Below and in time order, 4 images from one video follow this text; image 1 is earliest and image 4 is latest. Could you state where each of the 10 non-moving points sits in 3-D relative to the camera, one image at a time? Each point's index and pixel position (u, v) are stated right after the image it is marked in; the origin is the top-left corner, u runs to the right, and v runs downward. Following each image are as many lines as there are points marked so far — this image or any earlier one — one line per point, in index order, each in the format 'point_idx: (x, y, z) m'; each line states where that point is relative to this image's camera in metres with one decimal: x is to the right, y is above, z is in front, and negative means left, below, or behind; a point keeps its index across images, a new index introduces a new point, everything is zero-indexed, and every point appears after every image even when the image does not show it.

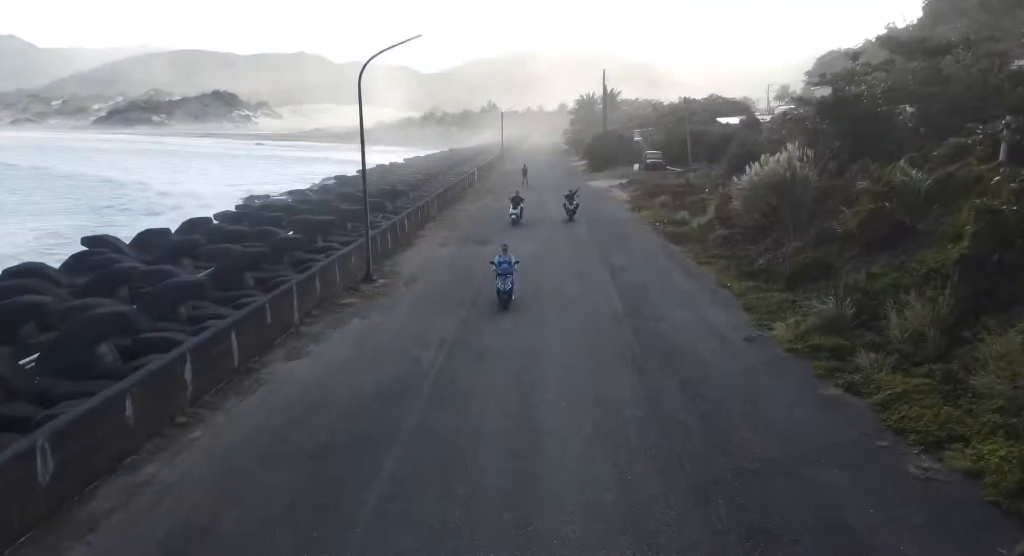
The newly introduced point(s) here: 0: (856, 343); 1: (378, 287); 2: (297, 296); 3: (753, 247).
0: (+5.3, -1.0, +11.8) m
1: (-3.0, -0.2, +17.2) m
2: (-3.9, -0.3, +13.7) m
3: (+6.3, +0.8, +20.0) m
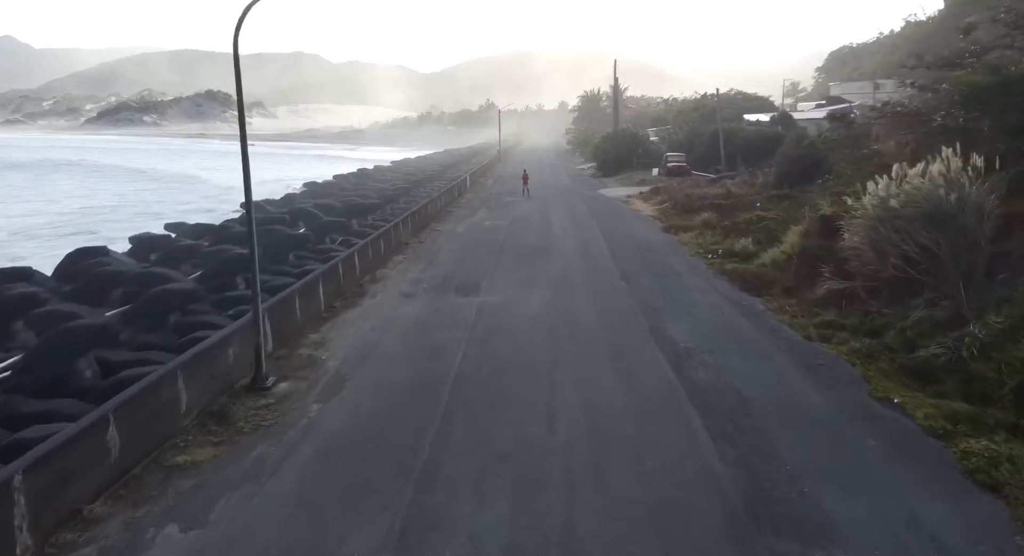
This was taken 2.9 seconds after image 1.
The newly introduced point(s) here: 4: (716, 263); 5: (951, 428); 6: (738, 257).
0: (+5.3, -2.4, +4.3) m
1: (-3.0, -1.6, +9.6) m
2: (-3.9, -1.7, +6.2) m
3: (+6.2, -0.6, +12.5) m
4: (+5.1, +0.4, +19.1) m
5: (+4.9, -1.7, +8.5) m
6: (+5.7, +0.5, +19.3) m
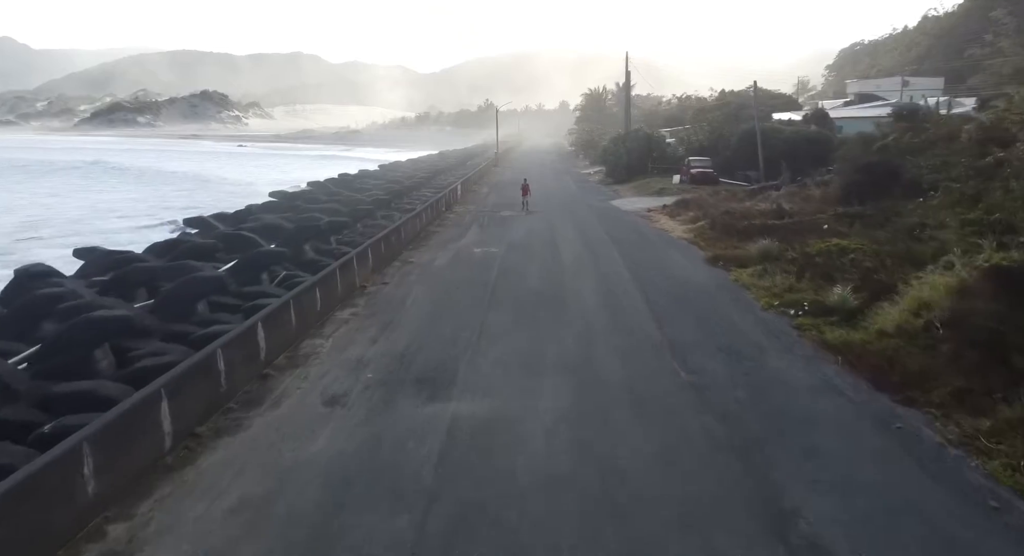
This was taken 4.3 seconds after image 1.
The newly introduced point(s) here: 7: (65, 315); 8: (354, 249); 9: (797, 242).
0: (+5.2, -3.6, -1.8) m
1: (-3.1, -2.8, +3.5) m
2: (-4.0, -2.9, +0.1) m
3: (+6.1, -1.8, +6.4) m
4: (+5.0, -0.8, +13.0) m
5: (+4.8, -2.9, +2.4) m
6: (+5.6, -0.7, +13.2) m
7: (-8.3, -0.8, +14.2) m
8: (-3.3, +0.6, +16.2) m
9: (+7.3, +0.9, +19.5) m
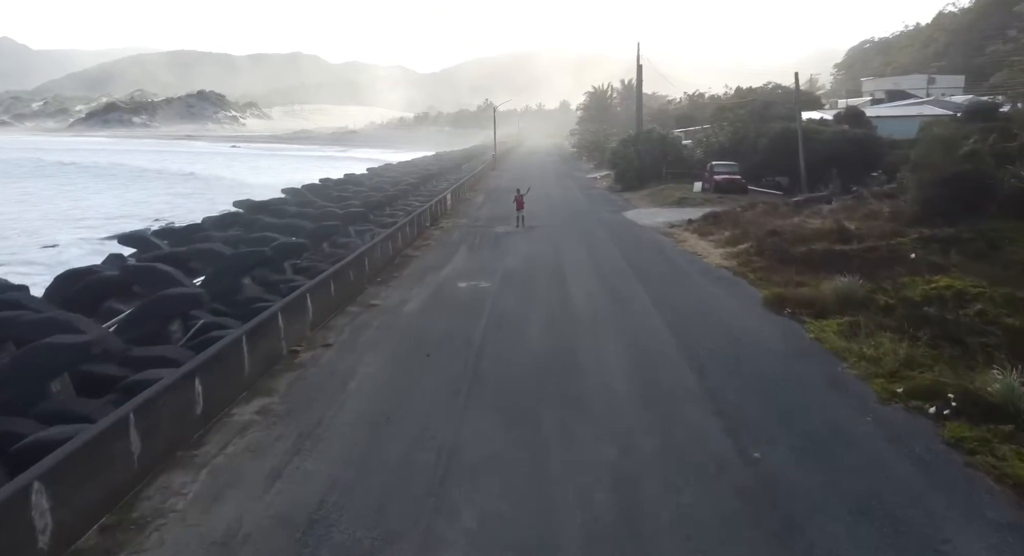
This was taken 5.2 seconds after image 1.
0: (+5.1, -4.5, -6.6) m
1: (-3.2, -3.7, -1.3) m
2: (-4.1, -3.9, -4.7) m
3: (+6.0, -2.7, +1.6) m
4: (+4.9, -1.7, +8.2) m
5: (+4.7, -3.8, -2.4) m
6: (+5.5, -1.6, +8.4) m
7: (-8.4, -1.7, +9.4) m
8: (-3.4, -0.4, +11.4) m
9: (+7.2, 0.0, +14.7) m
